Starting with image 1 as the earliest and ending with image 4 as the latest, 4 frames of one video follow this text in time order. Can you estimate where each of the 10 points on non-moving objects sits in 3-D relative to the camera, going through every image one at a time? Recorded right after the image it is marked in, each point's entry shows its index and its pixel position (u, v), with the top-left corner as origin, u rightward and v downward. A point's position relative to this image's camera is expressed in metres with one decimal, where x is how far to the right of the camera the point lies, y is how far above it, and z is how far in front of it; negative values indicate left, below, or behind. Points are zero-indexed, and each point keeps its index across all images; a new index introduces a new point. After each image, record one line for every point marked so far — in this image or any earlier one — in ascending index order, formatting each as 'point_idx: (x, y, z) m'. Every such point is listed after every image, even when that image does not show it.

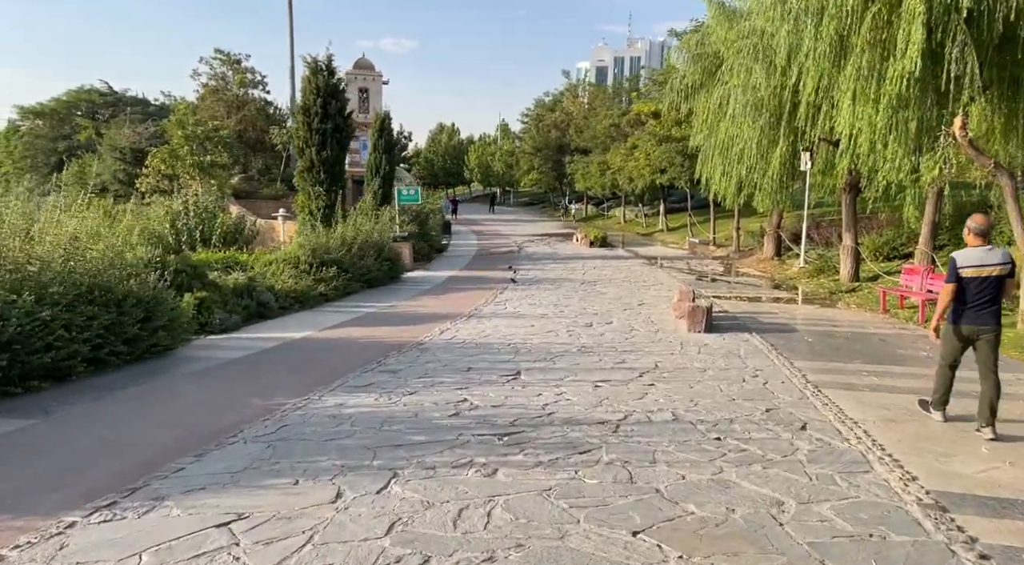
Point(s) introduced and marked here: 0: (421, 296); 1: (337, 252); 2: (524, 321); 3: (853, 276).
0: (-1.8, -0.3, +15.3) m
1: (-3.4, +0.6, +15.3) m
2: (+0.2, -0.6, +11.6) m
3: (+7.5, +0.1, +17.5) m
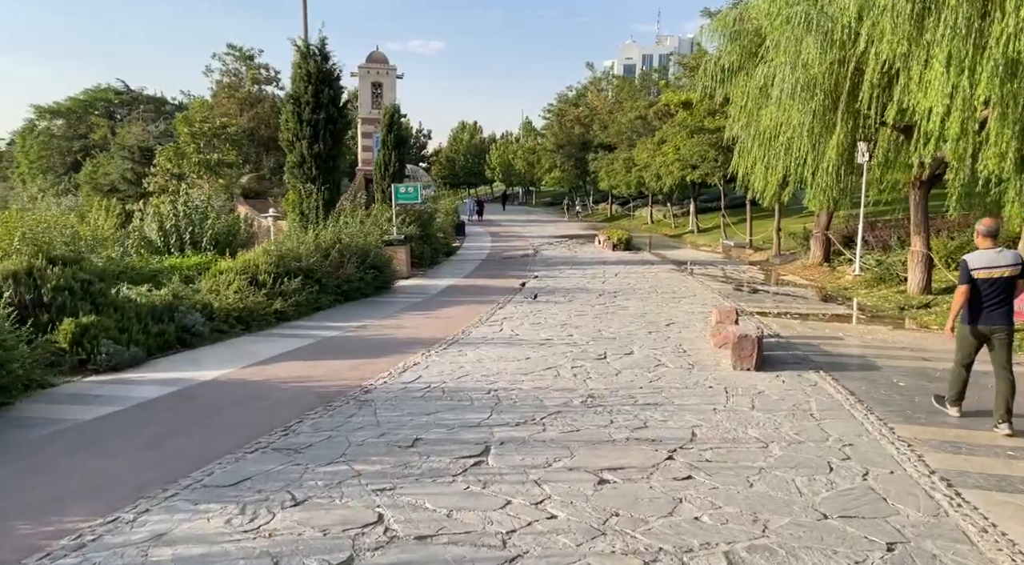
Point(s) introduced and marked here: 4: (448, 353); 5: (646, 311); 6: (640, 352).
0: (-1.7, -0.5, +12.8) m
1: (-3.3, +0.4, +12.9) m
2: (+0.1, -0.8, +9.1) m
3: (+7.7, -0.1, +14.7) m
4: (-0.7, -0.8, +8.7) m
5: (+2.2, -0.5, +13.1) m
6: (+1.5, -0.8, +9.1) m
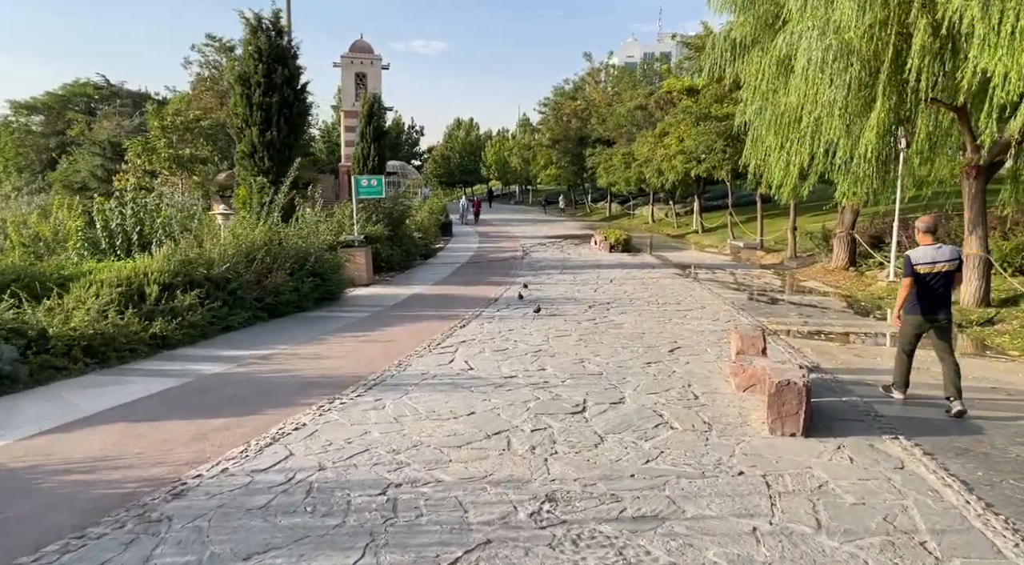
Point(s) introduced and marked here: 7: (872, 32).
0: (-2.2, -0.6, +10.2) m
1: (-3.8, +0.2, +10.3) m
2: (-0.4, -0.9, +6.5) m
3: (+7.2, -0.3, +12.1) m
4: (-1.2, -0.9, +6.0) m
5: (+1.7, -0.6, +10.5) m
6: (+1.0, -1.0, +6.5) m
7: (+5.4, +3.7, +11.8) m
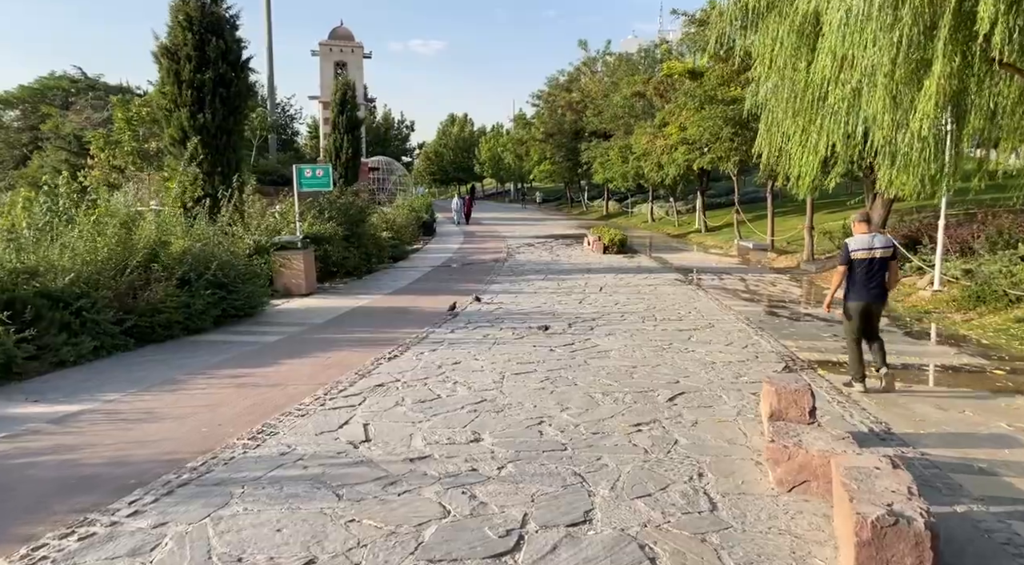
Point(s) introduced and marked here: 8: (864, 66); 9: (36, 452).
0: (-2.7, -0.8, +7.5) m
1: (-4.3, +0.1, +7.6) m
2: (-0.9, -1.1, +3.8) m
3: (+6.7, -0.4, +9.4) m
4: (-1.7, -1.1, +3.4) m
5: (+1.2, -0.8, +7.8) m
6: (+0.5, -1.1, +3.8) m
7: (+4.8, +3.6, +9.1) m
8: (+4.5, +2.8, +10.0) m
9: (-2.8, -1.0, +4.6) m
